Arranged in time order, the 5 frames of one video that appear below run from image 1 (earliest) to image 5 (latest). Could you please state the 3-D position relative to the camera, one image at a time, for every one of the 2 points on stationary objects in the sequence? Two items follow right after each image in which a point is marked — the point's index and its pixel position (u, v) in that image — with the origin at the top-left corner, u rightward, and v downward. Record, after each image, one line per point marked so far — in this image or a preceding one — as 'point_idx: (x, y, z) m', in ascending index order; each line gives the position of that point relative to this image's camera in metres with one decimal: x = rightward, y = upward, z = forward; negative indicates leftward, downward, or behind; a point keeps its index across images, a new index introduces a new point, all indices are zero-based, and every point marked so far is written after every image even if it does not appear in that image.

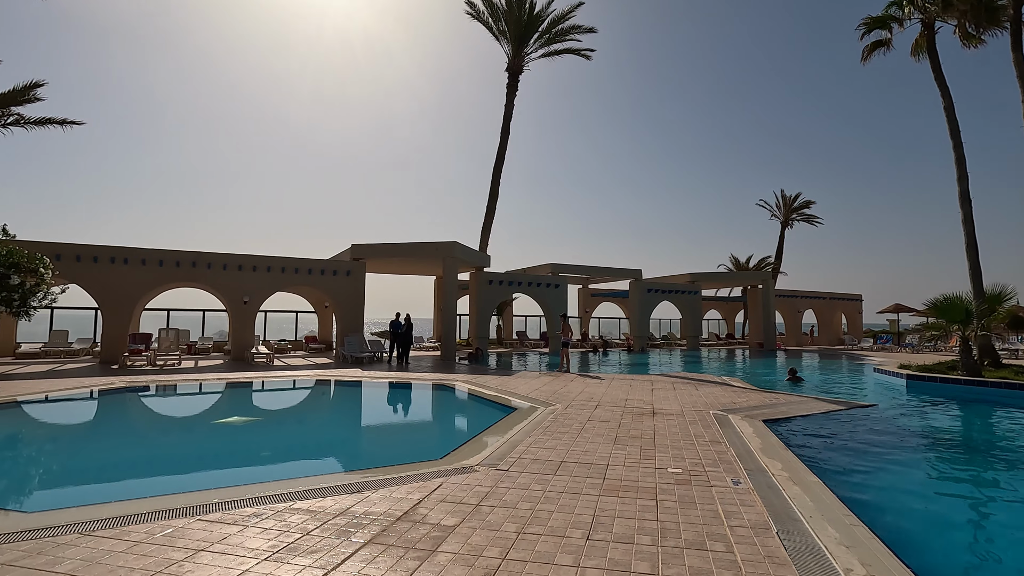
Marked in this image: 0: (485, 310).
0: (-1.0, -0.8, +19.6) m
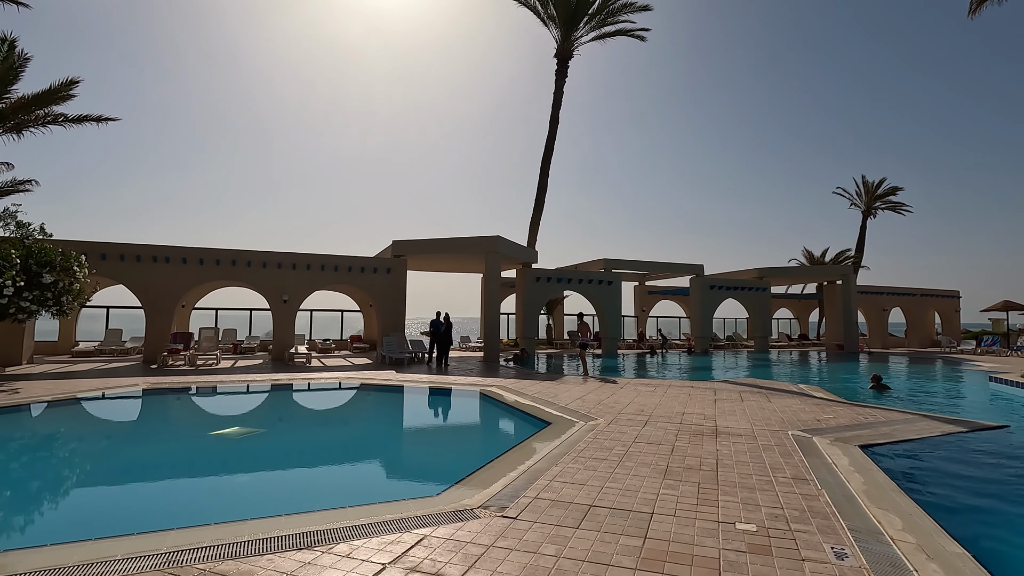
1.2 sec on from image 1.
0: (+0.7, -0.7, +18.6) m
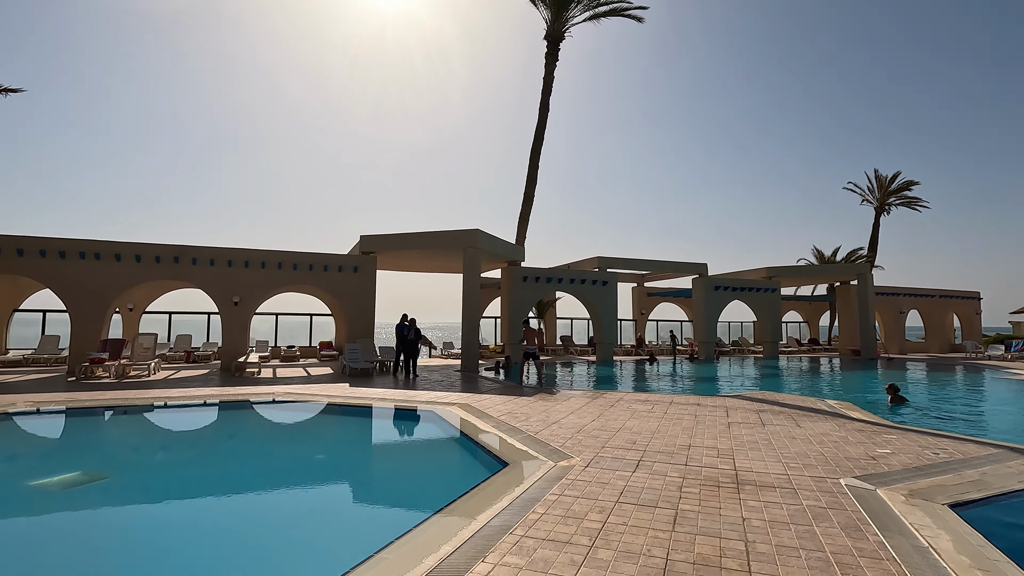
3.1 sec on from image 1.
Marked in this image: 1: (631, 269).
0: (+0.2, -0.7, +16.9) m
1: (+4.4, +0.7, +19.9) m
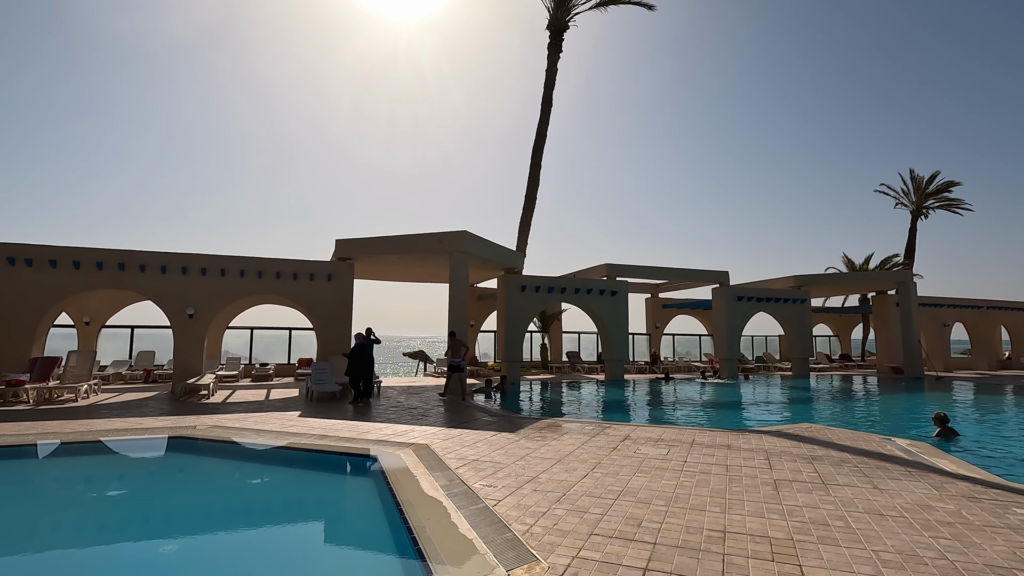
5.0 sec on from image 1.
0: (+0.2, -1.0, +15.1) m
1: (+4.4, +0.3, +18.0) m
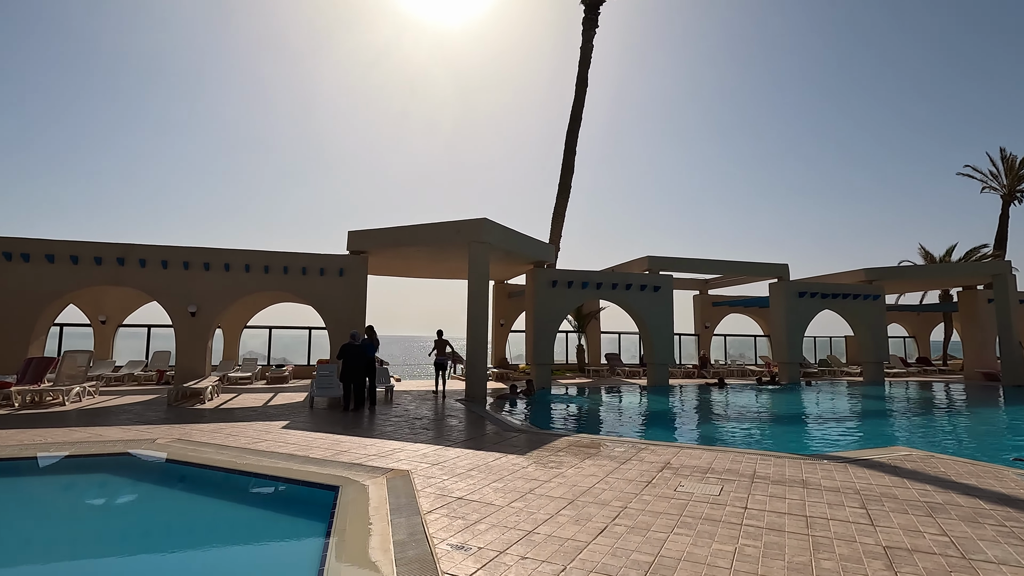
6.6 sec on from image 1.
0: (+0.9, -0.9, +13.7) m
1: (+5.4, +0.5, +16.3) m
